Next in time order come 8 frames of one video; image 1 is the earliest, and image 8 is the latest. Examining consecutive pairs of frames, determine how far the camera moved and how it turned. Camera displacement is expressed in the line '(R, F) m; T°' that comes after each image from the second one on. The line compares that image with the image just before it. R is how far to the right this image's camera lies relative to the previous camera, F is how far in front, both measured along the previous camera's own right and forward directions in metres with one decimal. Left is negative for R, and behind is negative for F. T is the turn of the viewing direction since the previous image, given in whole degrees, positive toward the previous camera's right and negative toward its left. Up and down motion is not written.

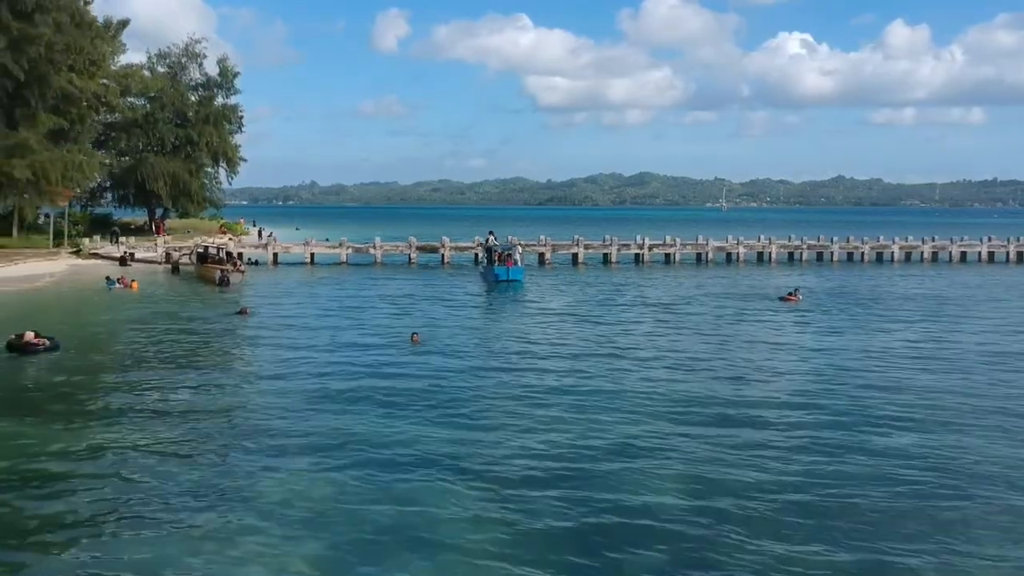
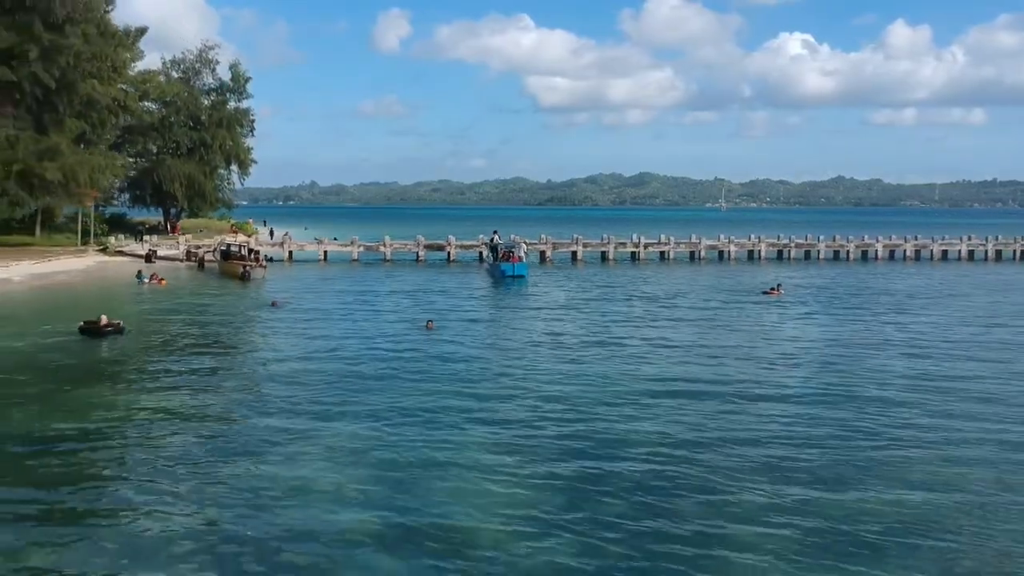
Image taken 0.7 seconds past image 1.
(-0.1, -2.9) m; 0°
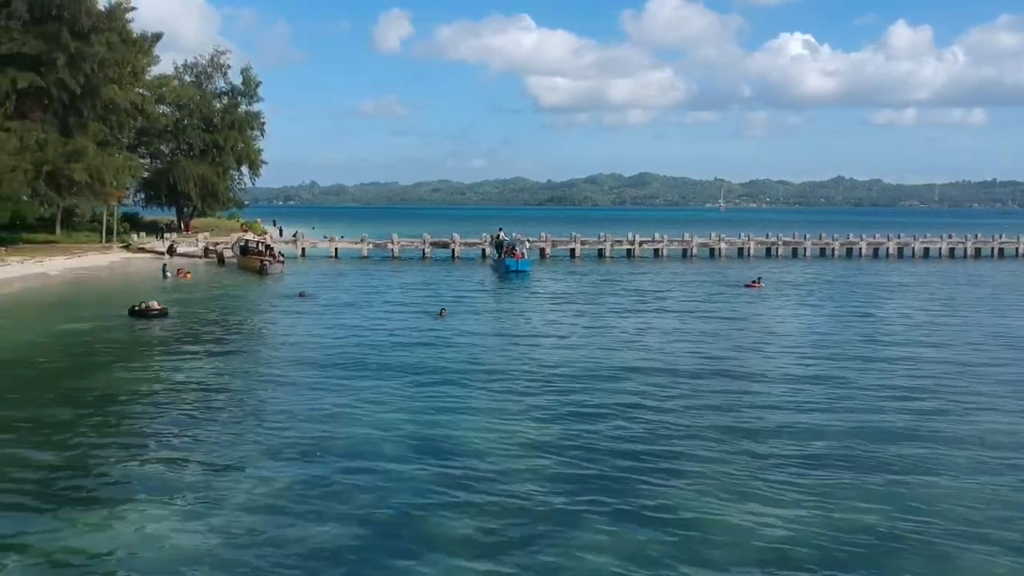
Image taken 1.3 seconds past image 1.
(0.0, -3.0) m; 0°
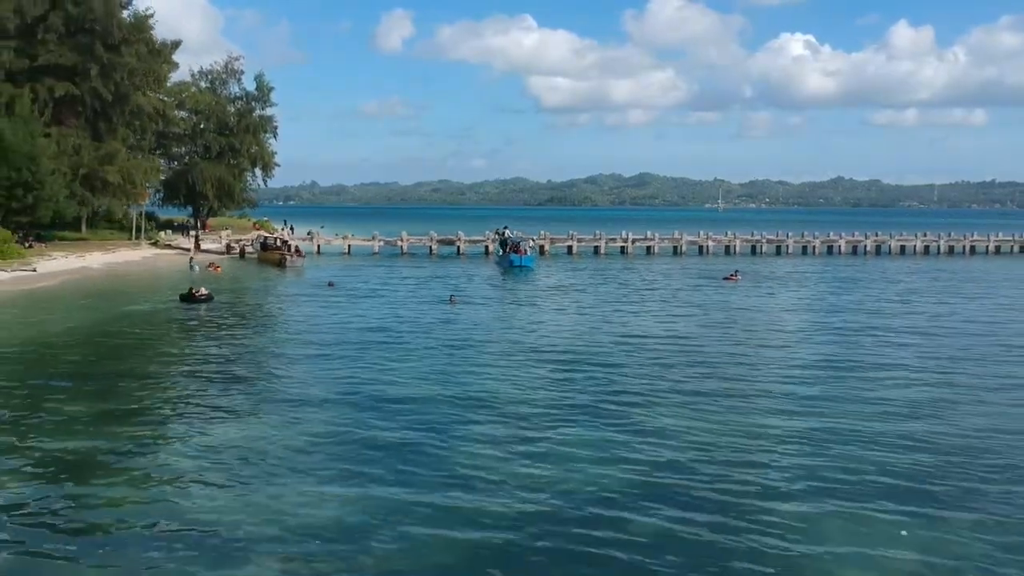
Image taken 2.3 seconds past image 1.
(0.0, -4.2) m; 0°
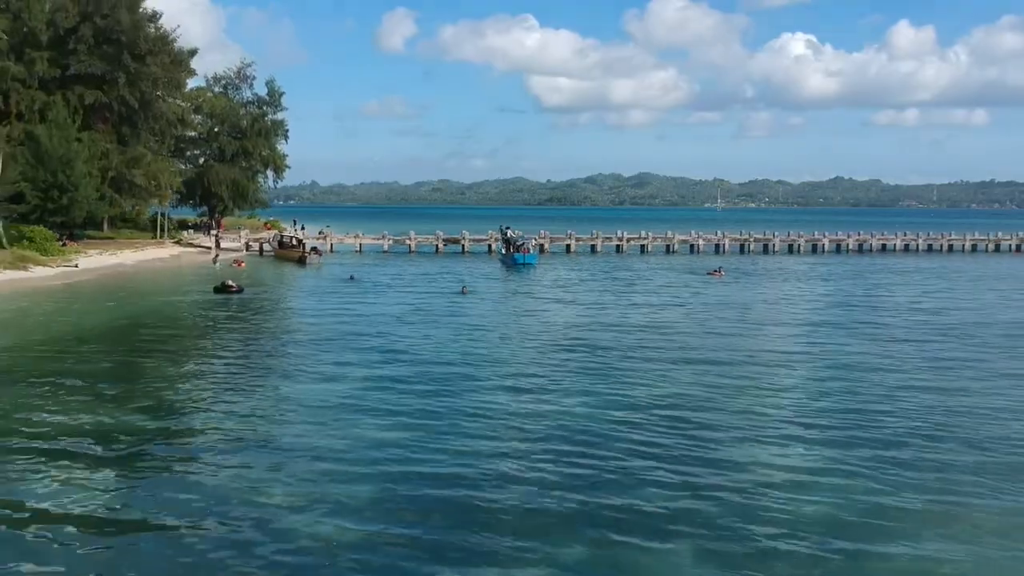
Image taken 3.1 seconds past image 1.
(-0.1, -3.8) m; 0°
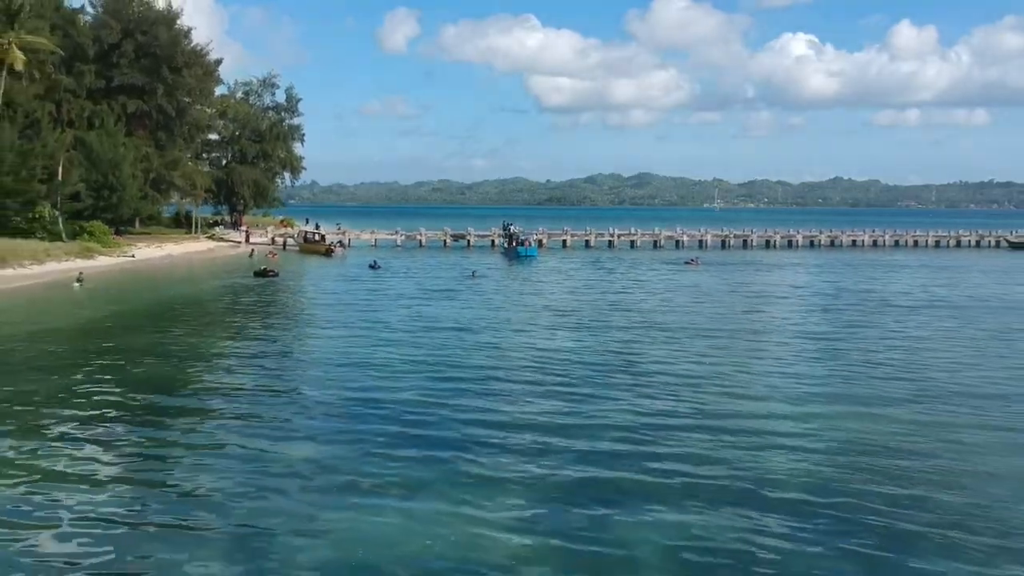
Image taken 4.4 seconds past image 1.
(-0.1, -6.7) m; 0°
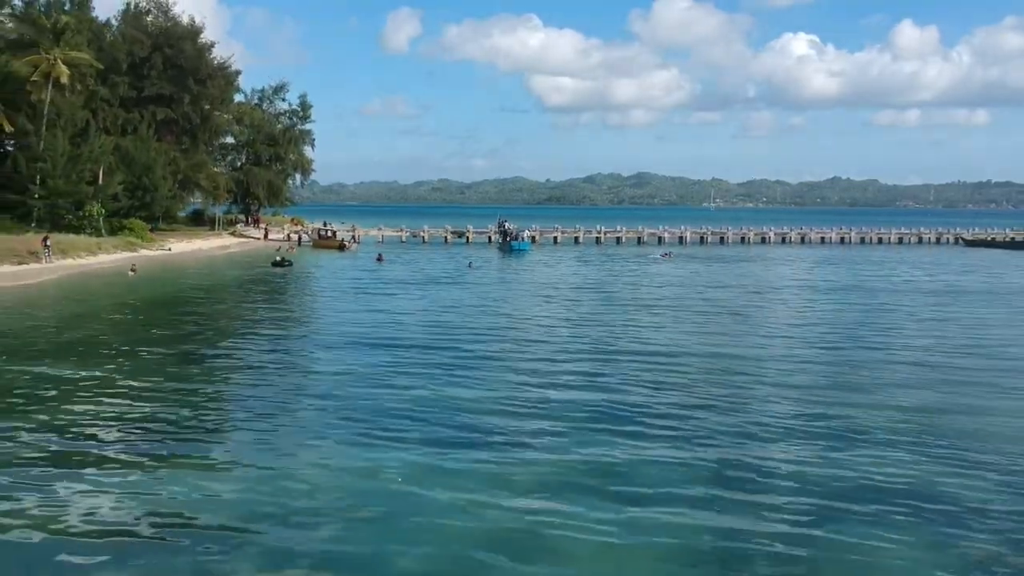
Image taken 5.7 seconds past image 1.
(+0.3, -6.7) m; 0°
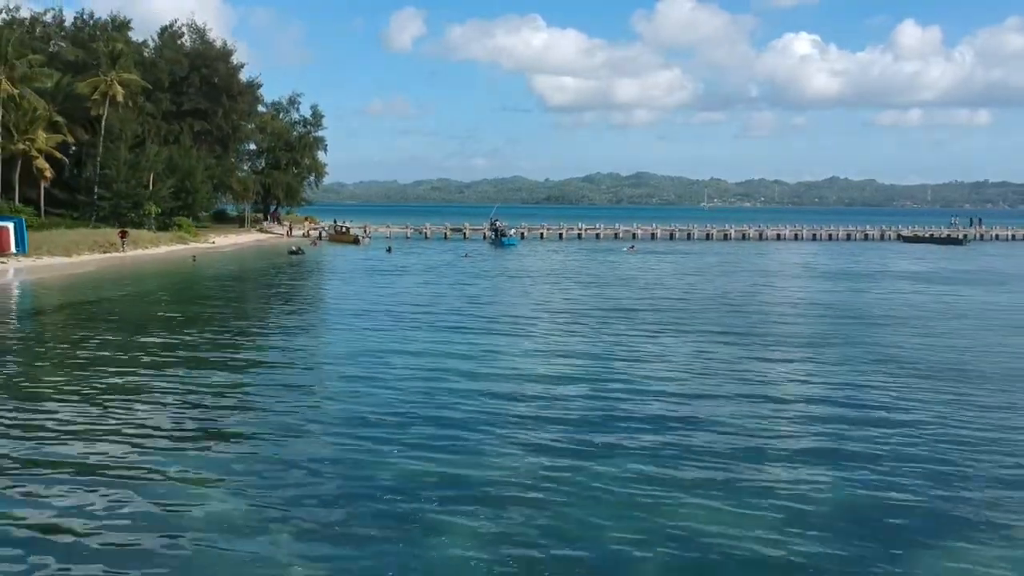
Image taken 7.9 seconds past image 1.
(+0.6, -11.3) m; 0°
